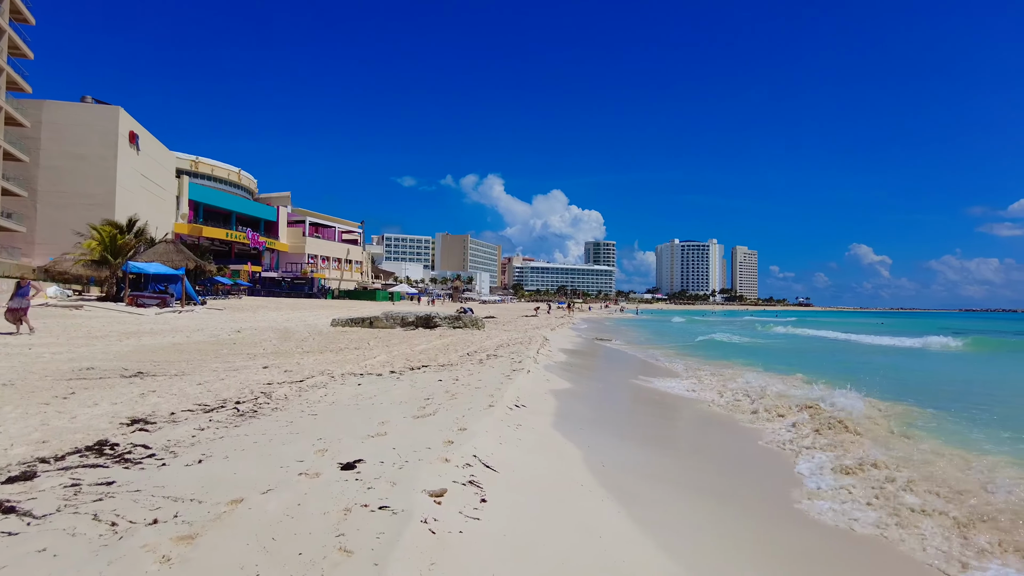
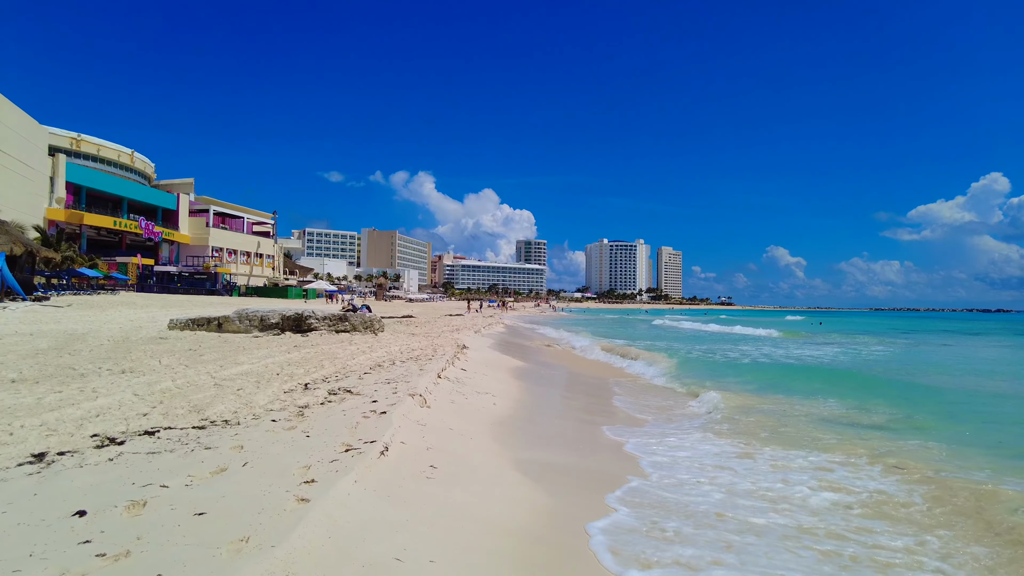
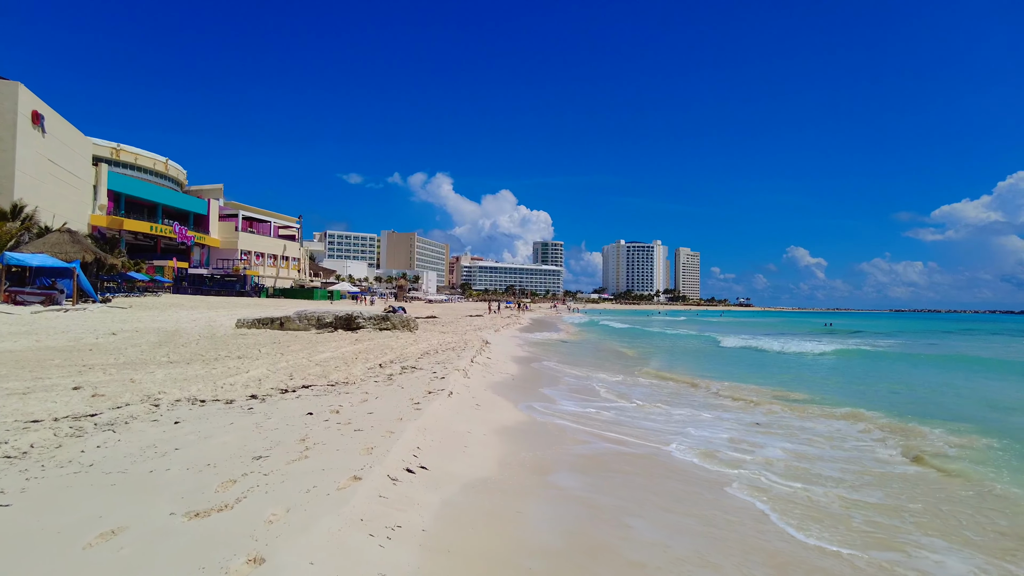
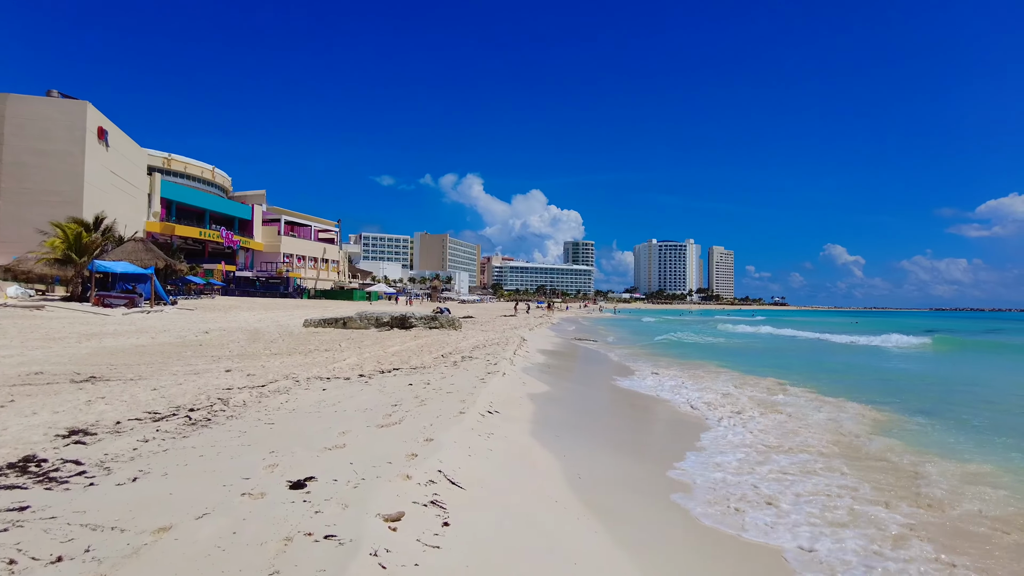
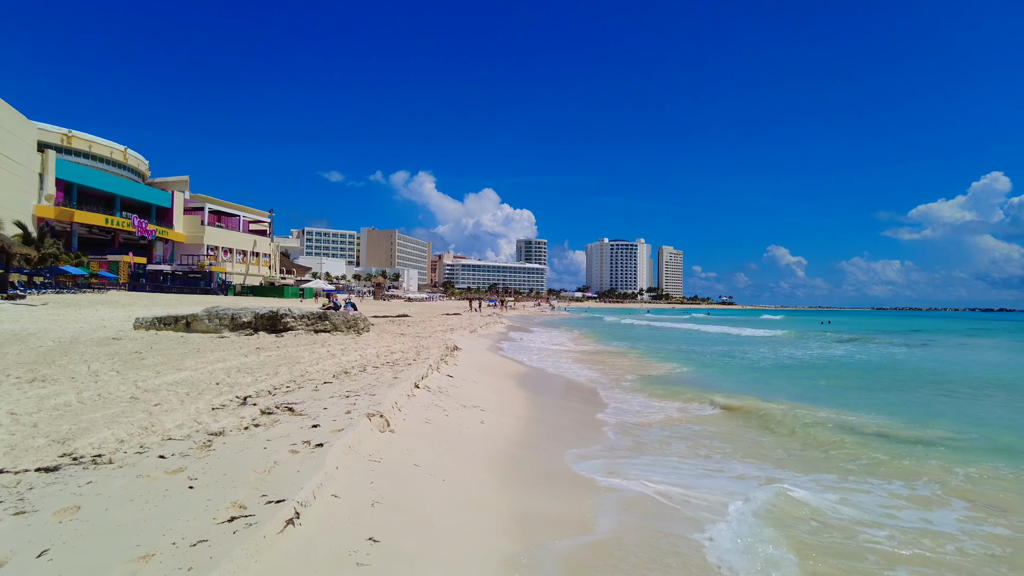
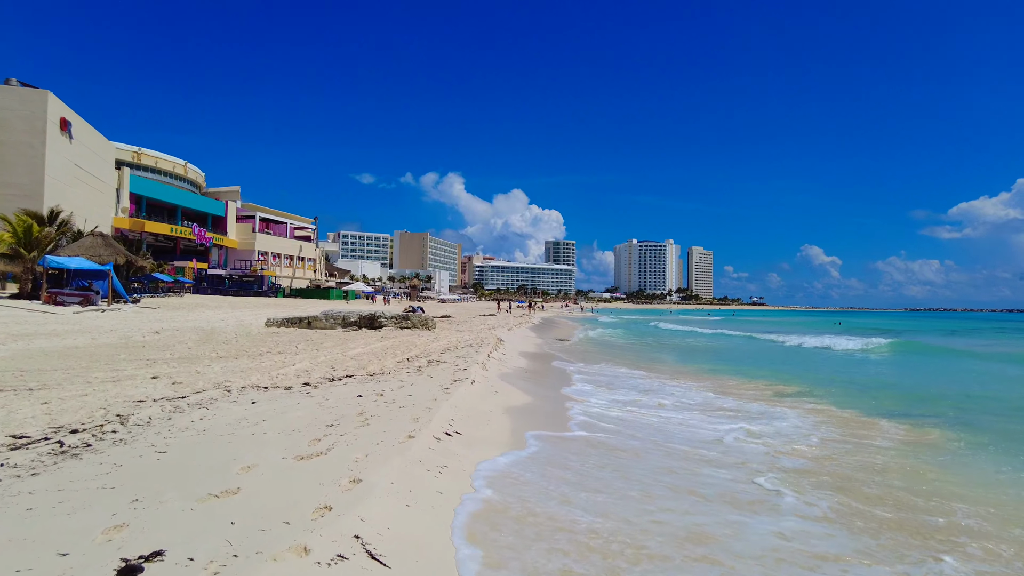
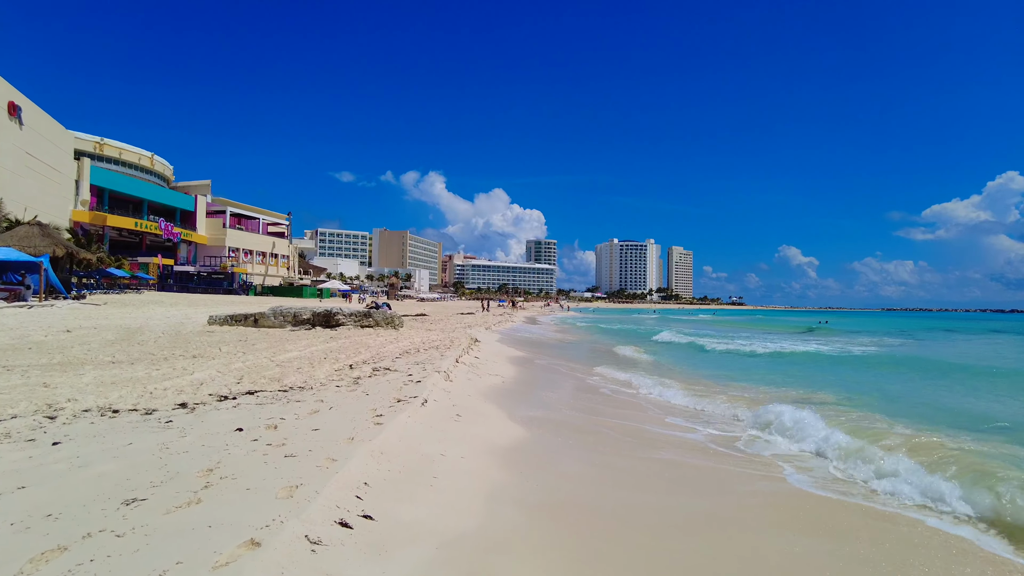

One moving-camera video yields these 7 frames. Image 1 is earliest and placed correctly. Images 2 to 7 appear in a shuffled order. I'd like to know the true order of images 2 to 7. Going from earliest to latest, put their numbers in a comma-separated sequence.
4, 6, 3, 7, 2, 5
